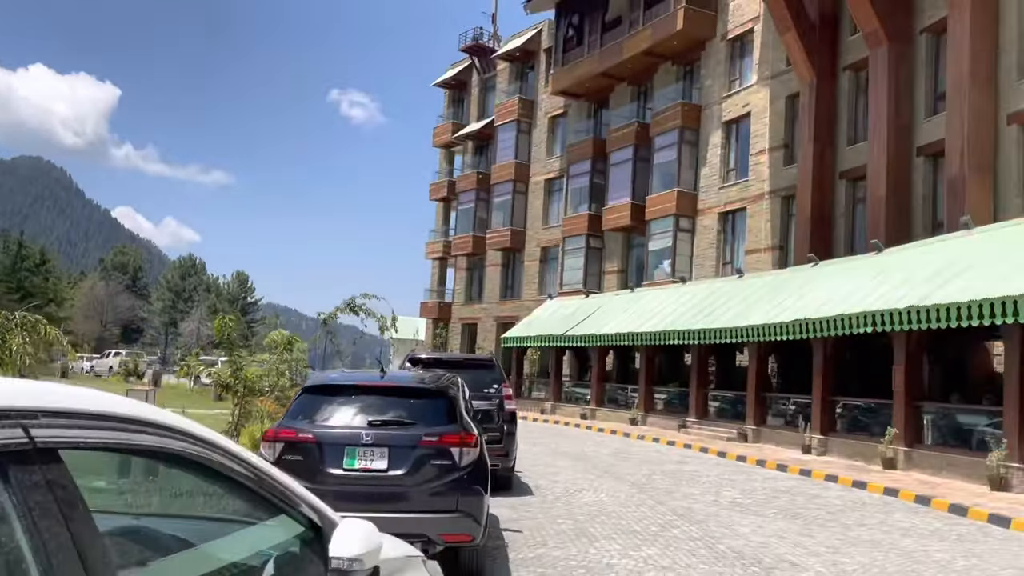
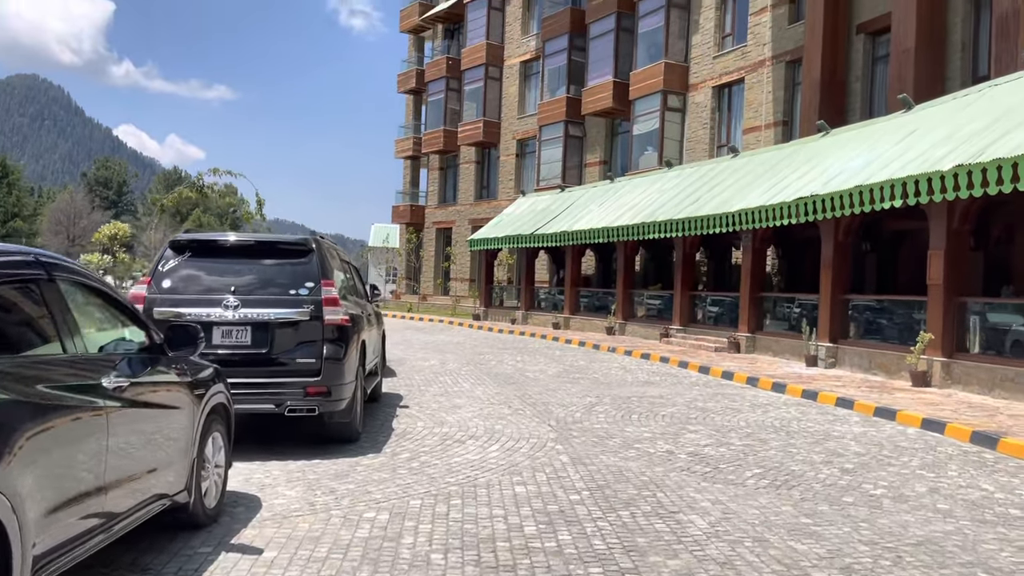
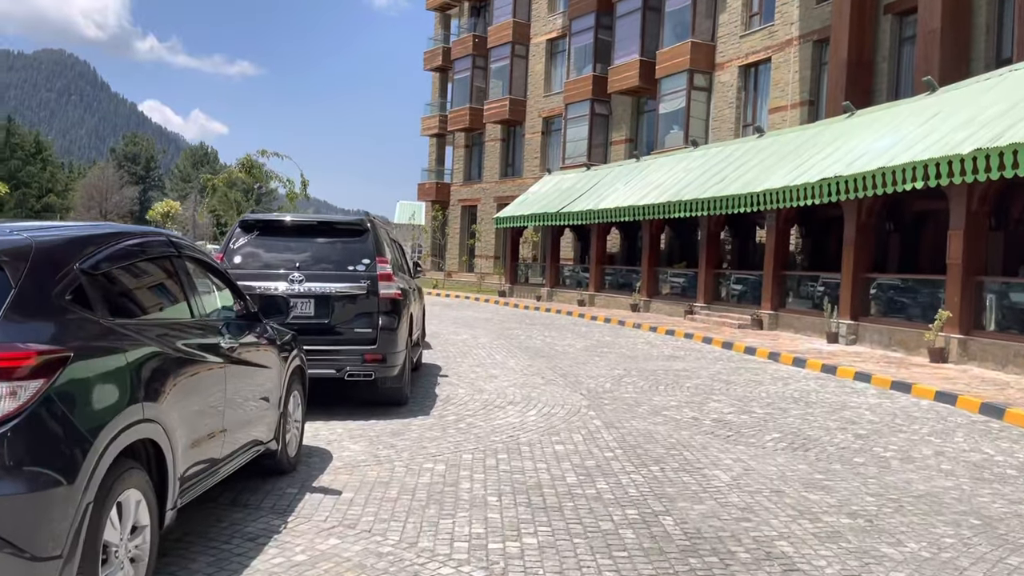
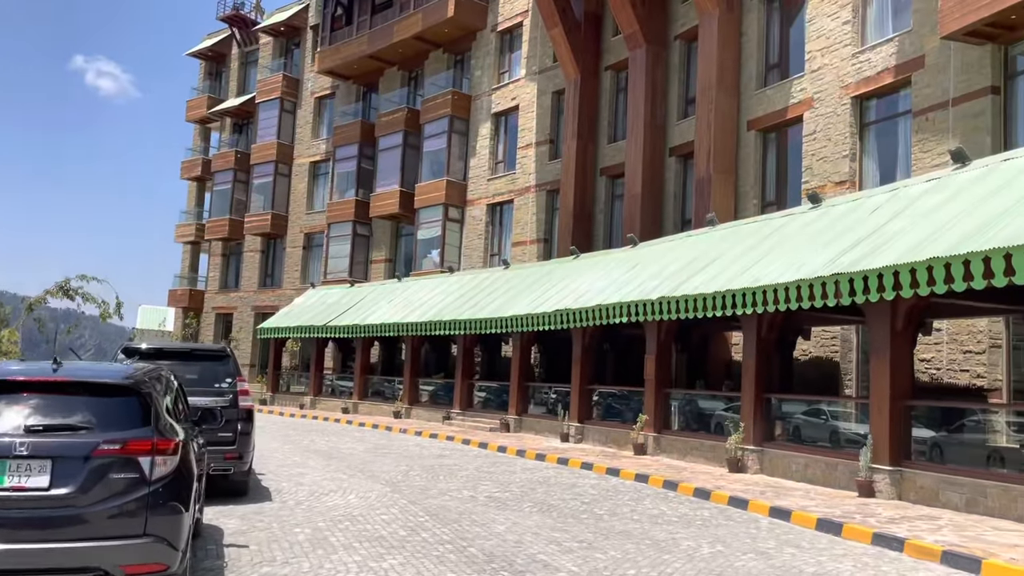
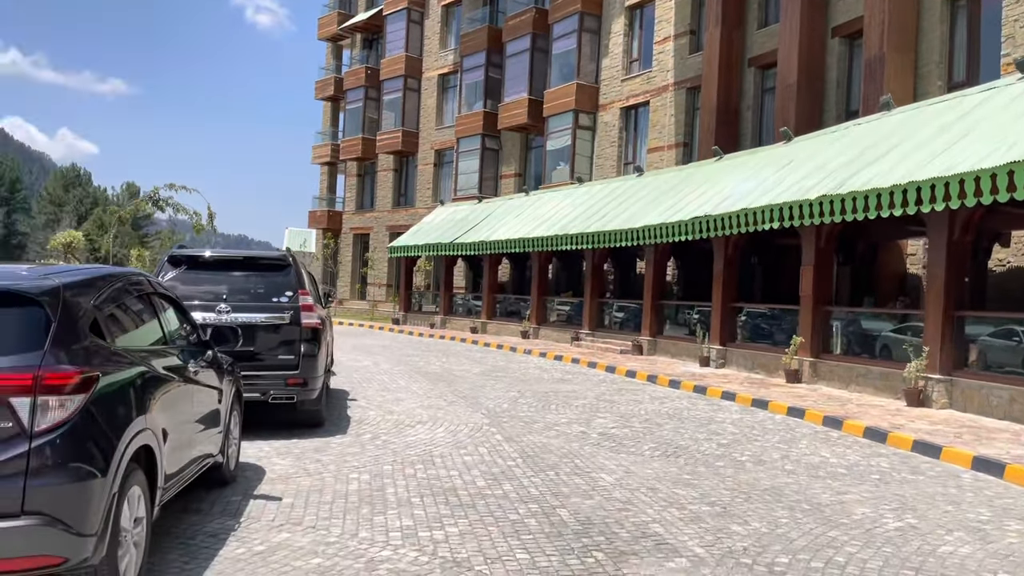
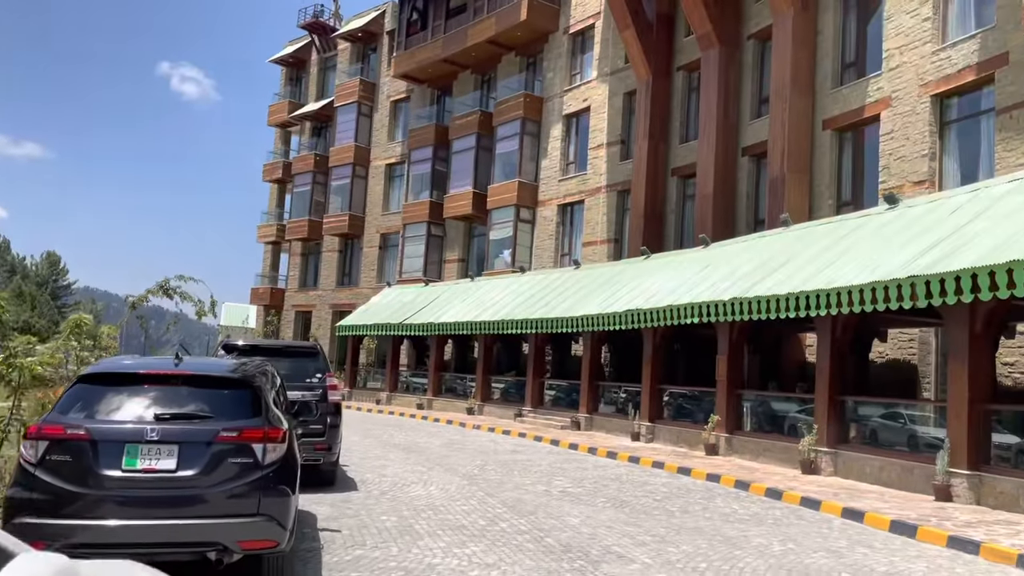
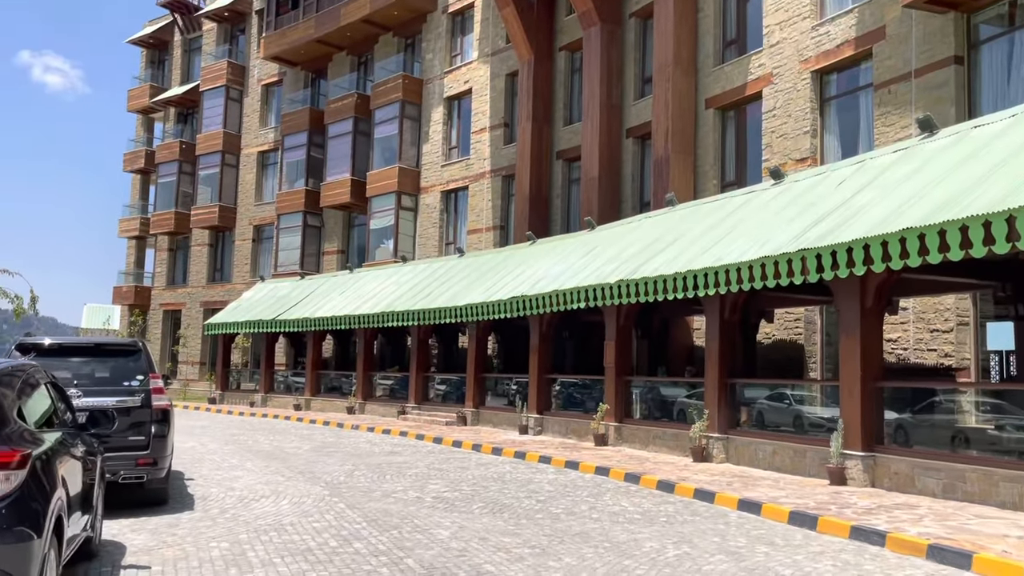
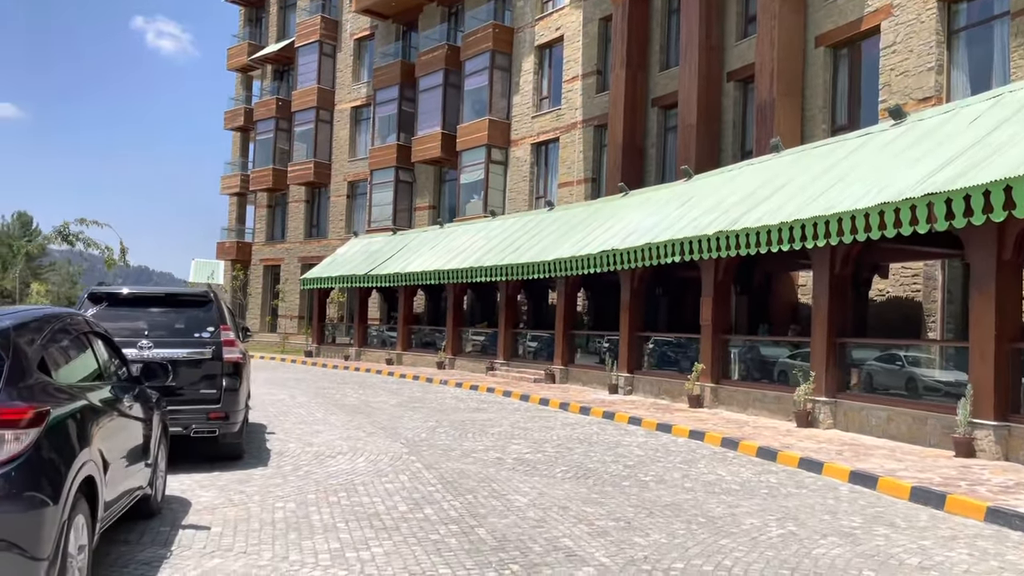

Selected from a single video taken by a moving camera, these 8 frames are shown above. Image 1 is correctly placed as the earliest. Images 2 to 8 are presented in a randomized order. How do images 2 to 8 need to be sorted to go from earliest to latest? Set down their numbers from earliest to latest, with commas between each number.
6, 4, 7, 8, 5, 3, 2
